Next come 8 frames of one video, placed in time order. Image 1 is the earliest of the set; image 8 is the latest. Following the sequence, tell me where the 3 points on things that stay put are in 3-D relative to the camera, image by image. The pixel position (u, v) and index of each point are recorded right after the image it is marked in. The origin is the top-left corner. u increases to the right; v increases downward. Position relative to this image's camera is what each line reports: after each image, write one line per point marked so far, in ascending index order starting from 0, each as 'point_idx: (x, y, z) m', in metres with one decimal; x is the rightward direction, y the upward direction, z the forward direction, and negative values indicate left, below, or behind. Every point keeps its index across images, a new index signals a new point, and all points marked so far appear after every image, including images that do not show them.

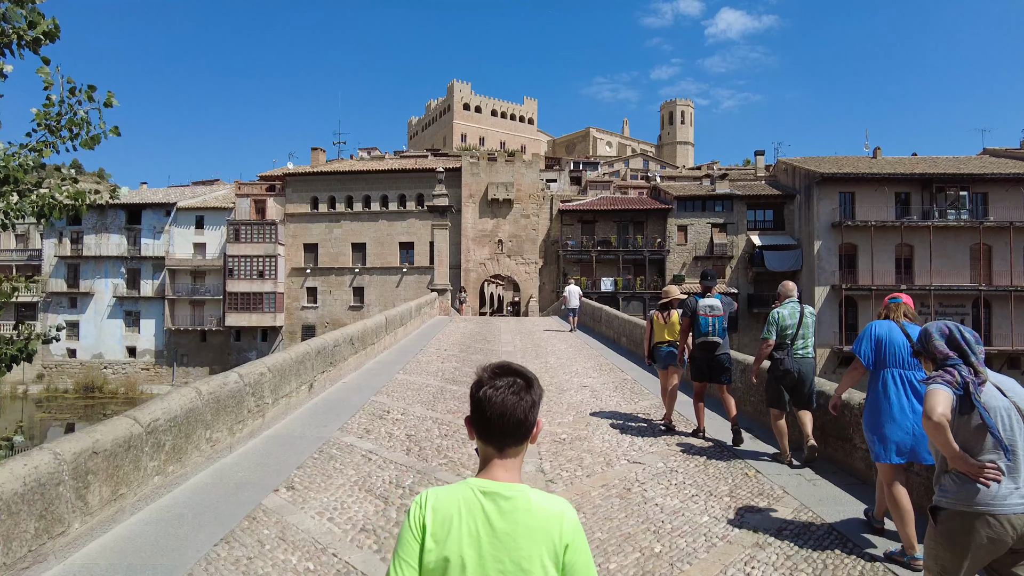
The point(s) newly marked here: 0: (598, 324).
0: (+2.0, -0.9, +14.5) m
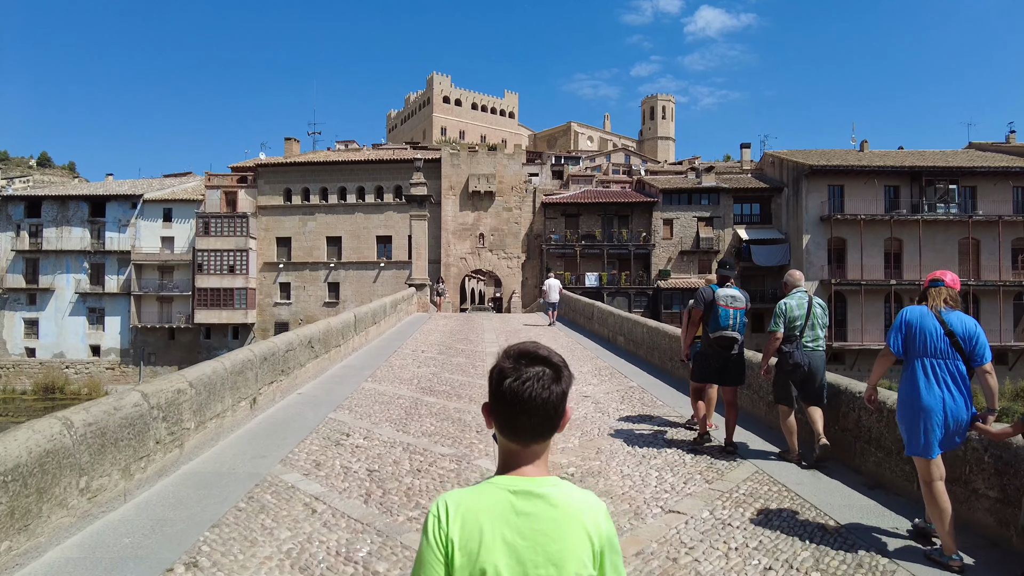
0: (+1.7, -0.8, +13.4) m
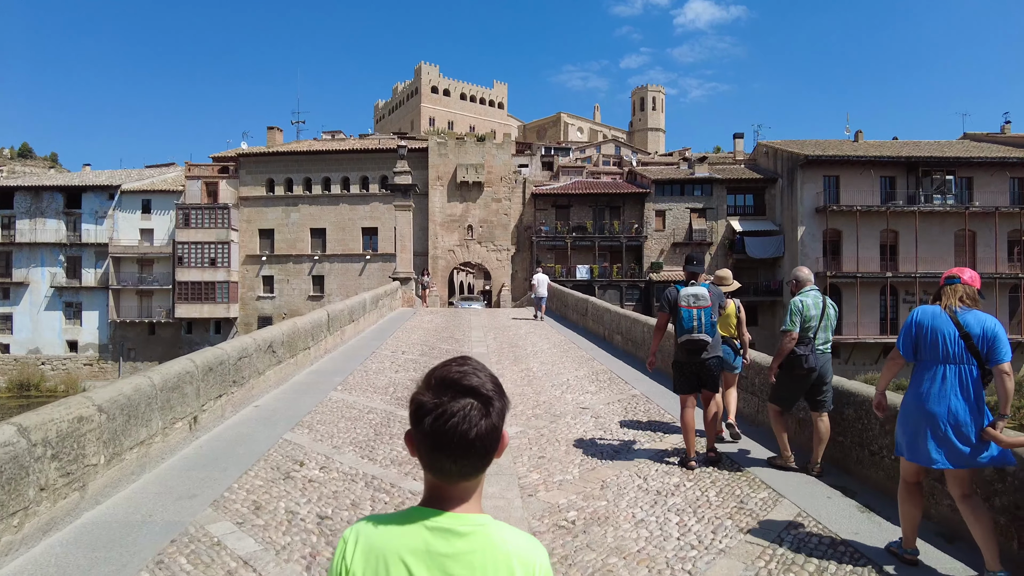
0: (+1.5, -0.6, +12.6) m
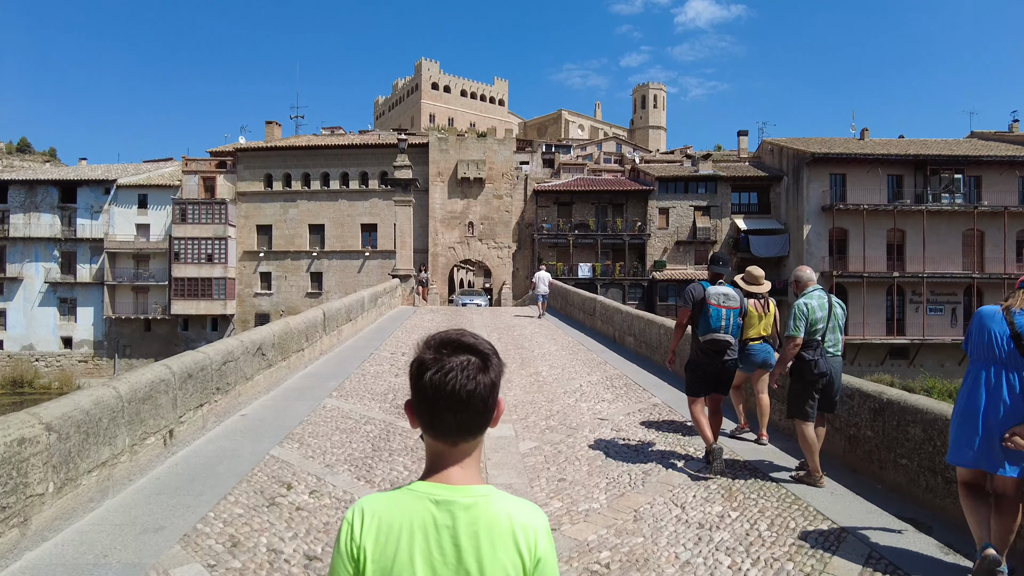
0: (+1.6, -0.6, +12.1) m
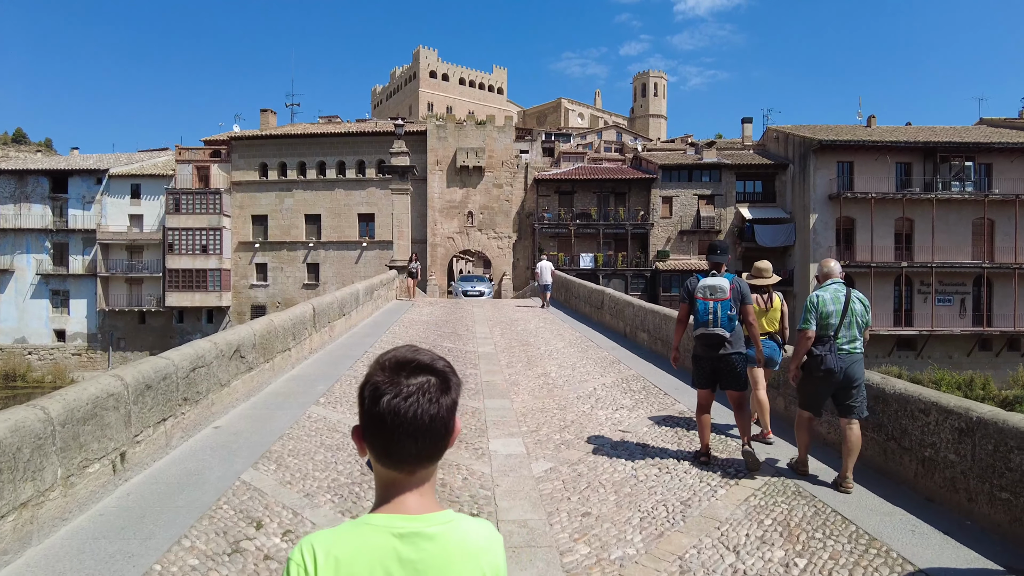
0: (+1.6, -0.5, +11.5) m
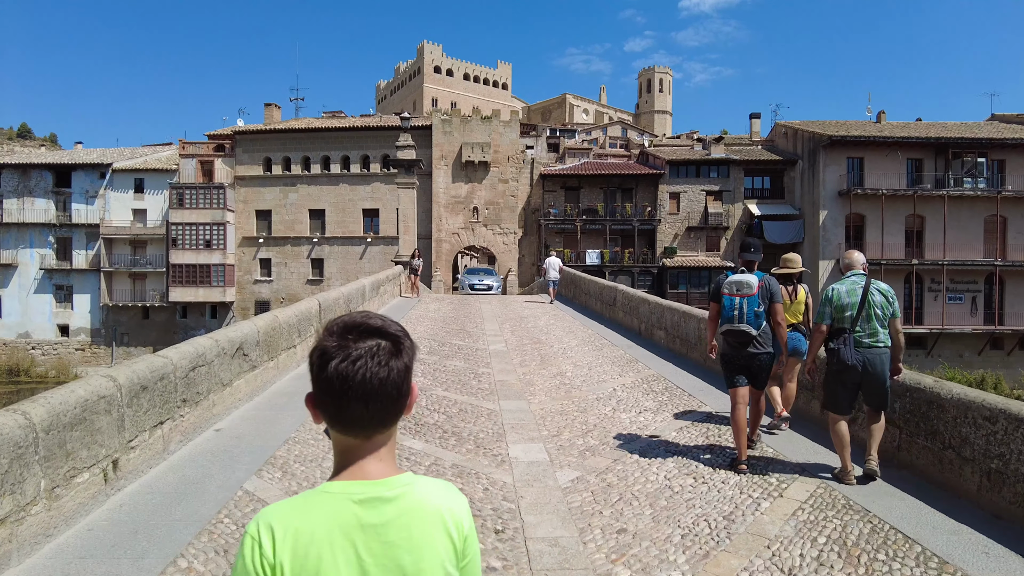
0: (+1.8, -0.4, +11.2) m
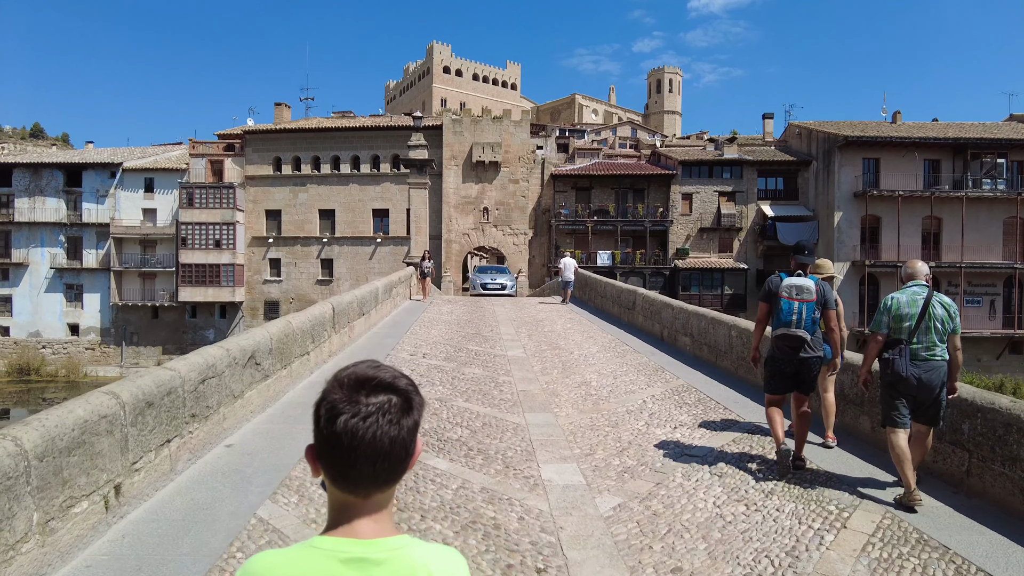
0: (+2.1, -0.5, +10.9) m
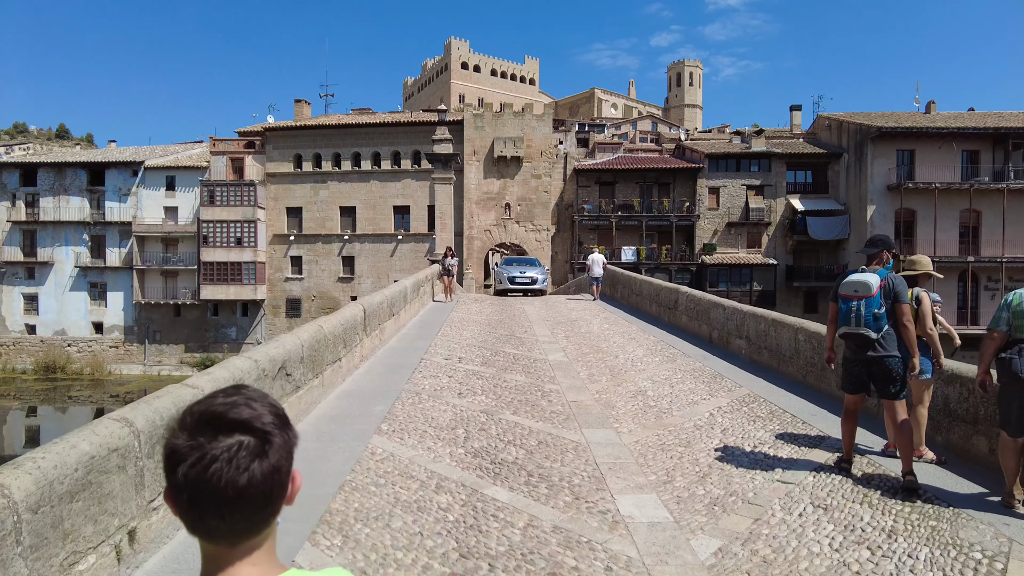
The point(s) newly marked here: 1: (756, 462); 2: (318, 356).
0: (+2.6, -0.4, +10.3) m
1: (+1.5, -1.1, +3.9) m
2: (-1.6, -0.5, +5.1) m
